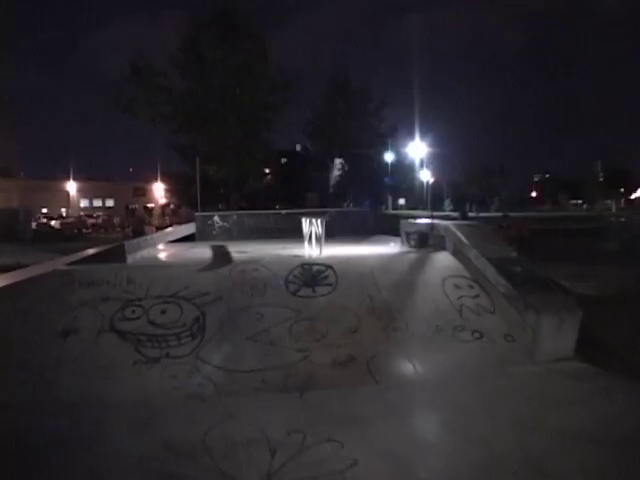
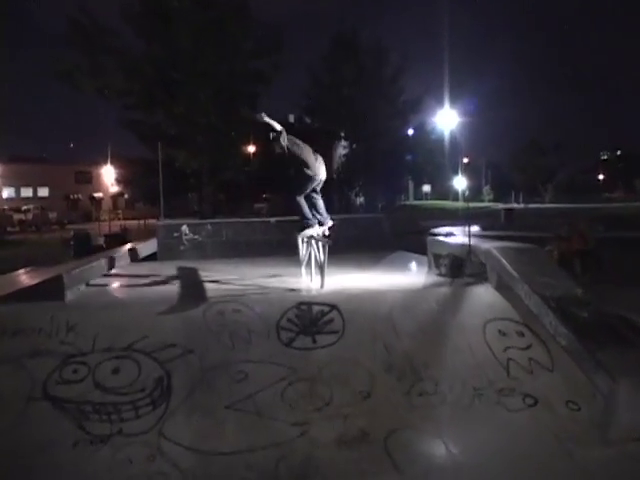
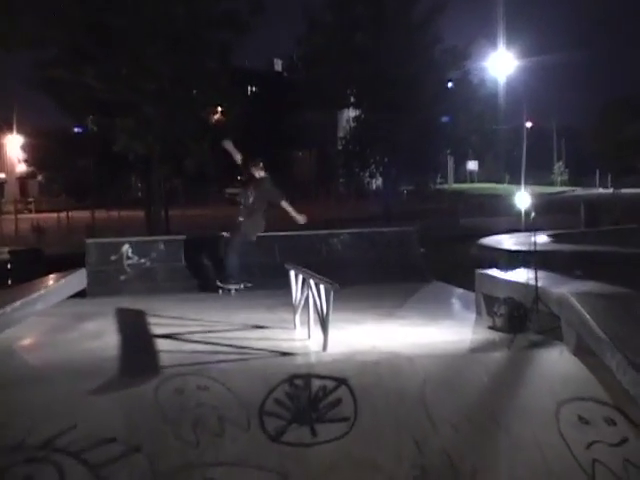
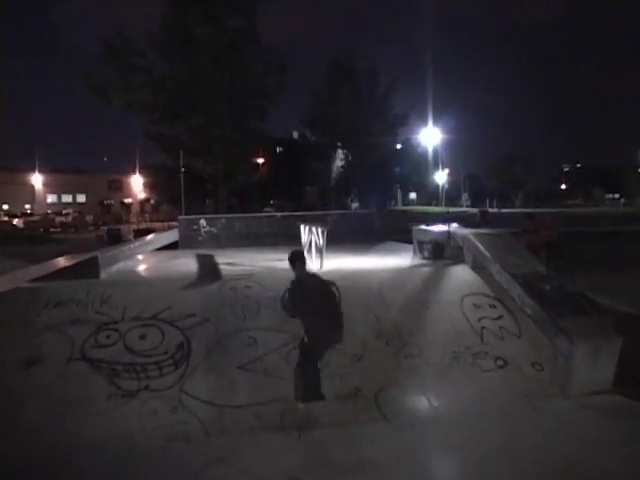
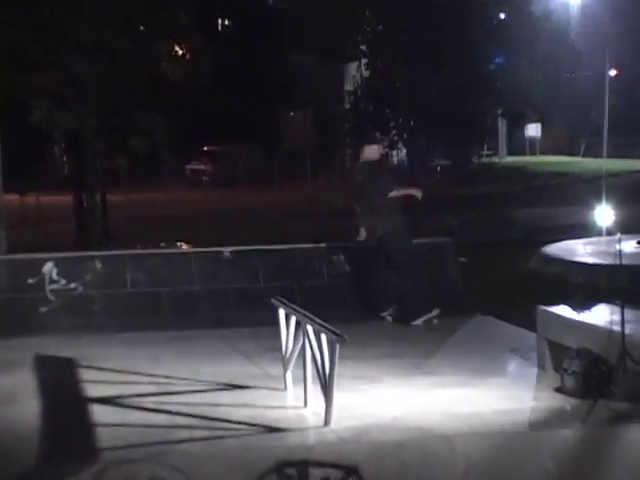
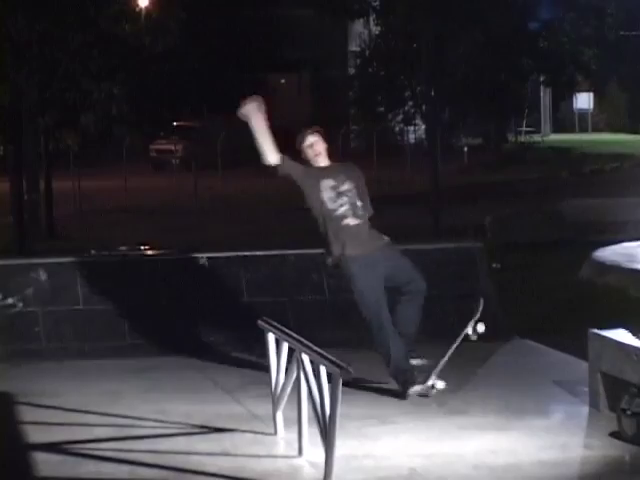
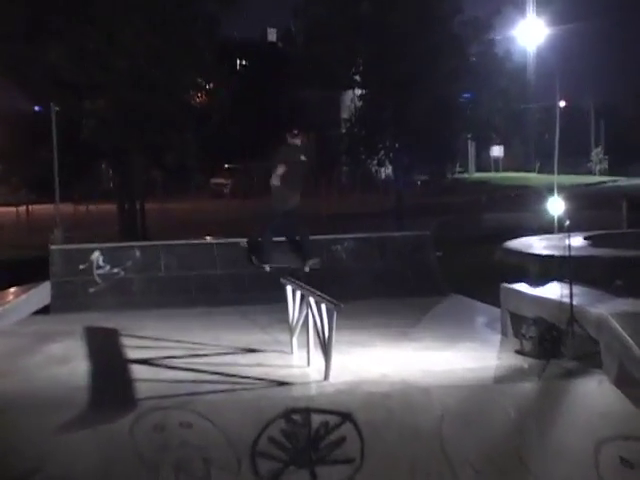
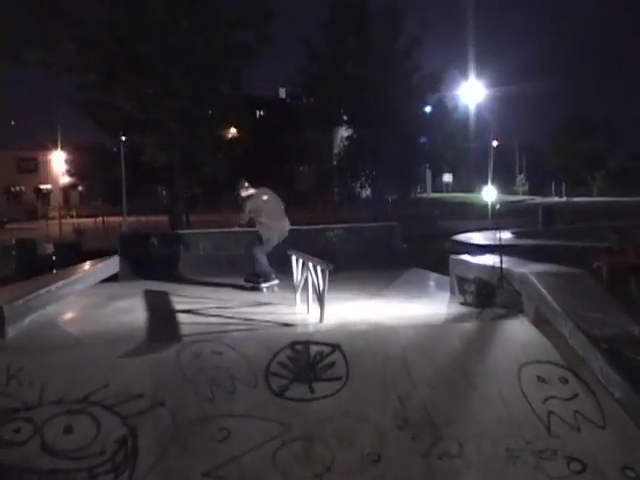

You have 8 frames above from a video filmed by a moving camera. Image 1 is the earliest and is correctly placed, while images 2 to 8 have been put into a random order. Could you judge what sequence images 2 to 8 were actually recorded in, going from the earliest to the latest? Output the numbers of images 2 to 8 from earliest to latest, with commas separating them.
4, 2, 8, 3, 7, 5, 6
